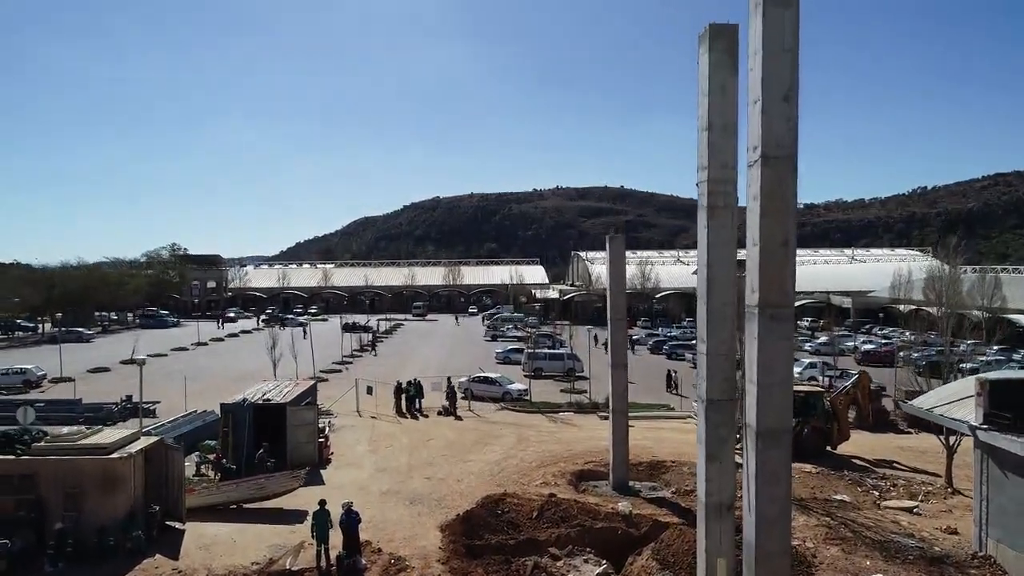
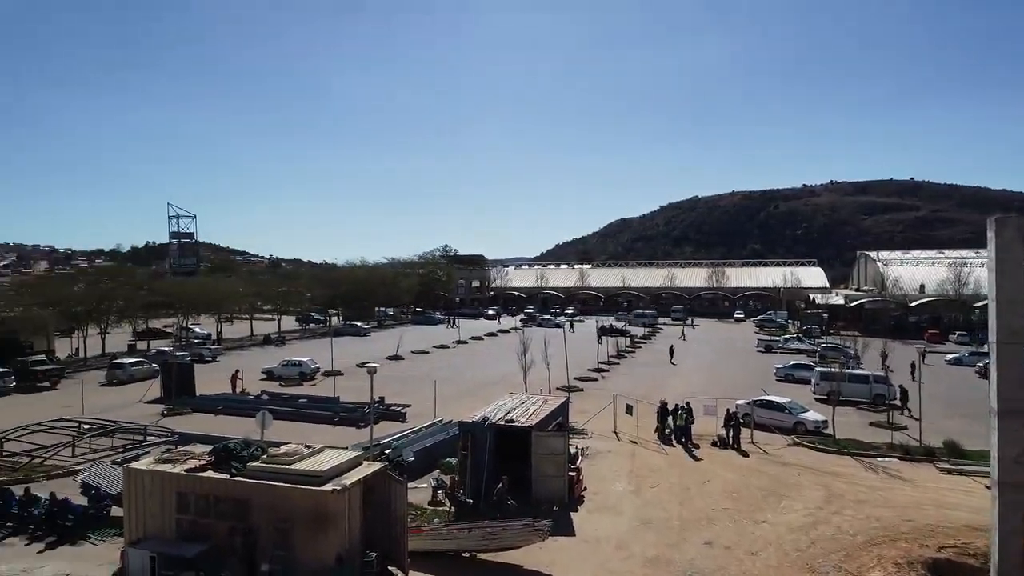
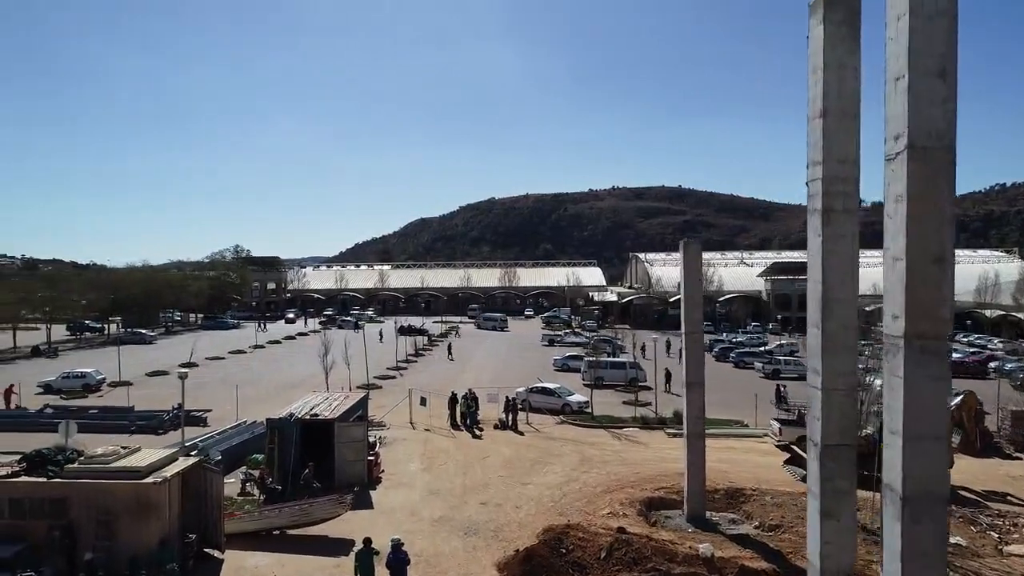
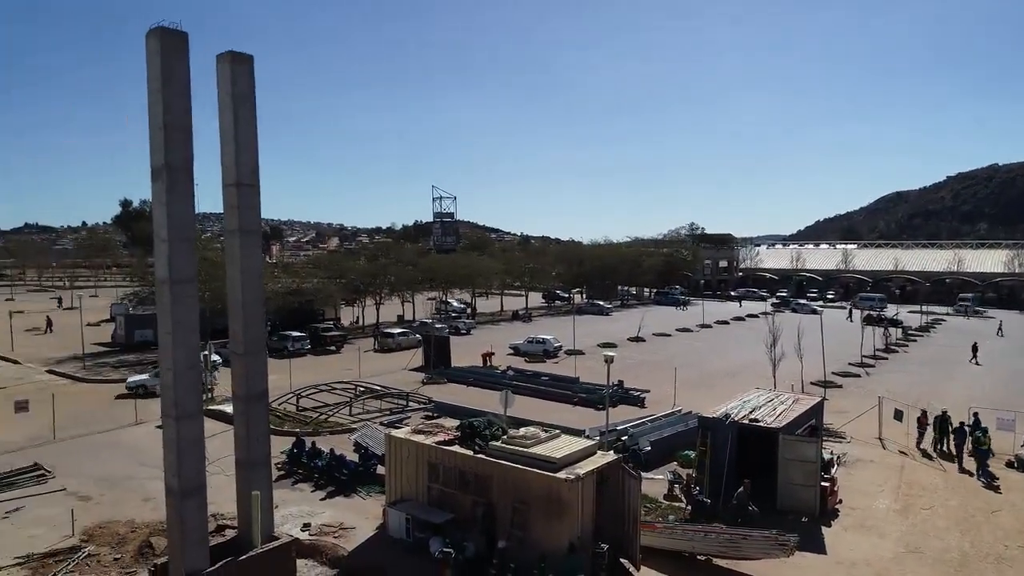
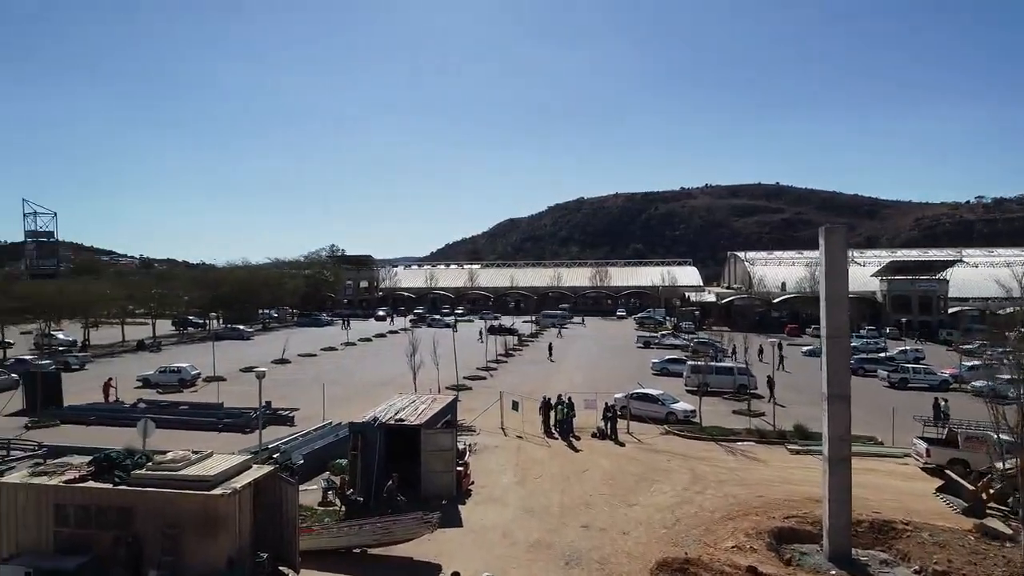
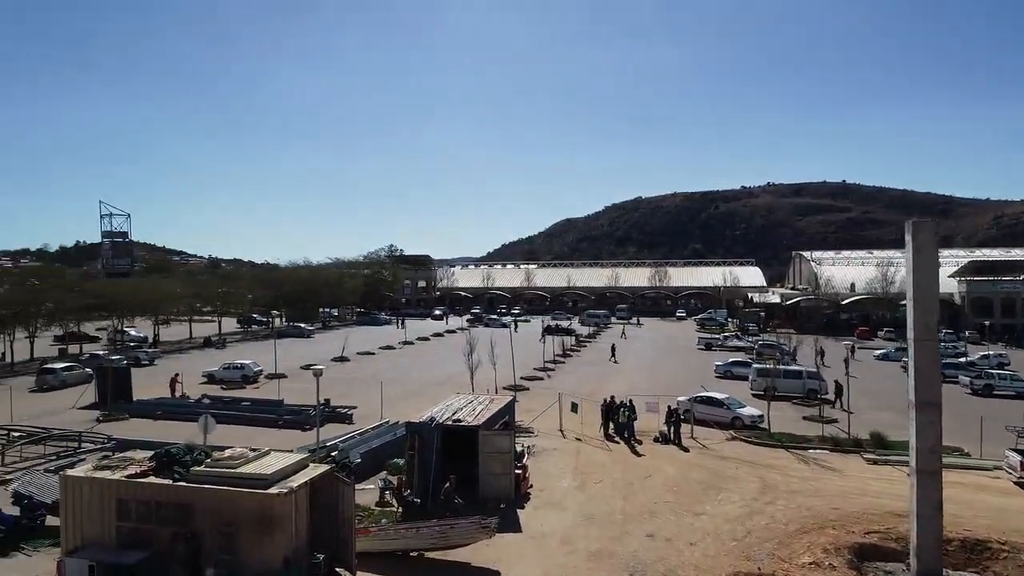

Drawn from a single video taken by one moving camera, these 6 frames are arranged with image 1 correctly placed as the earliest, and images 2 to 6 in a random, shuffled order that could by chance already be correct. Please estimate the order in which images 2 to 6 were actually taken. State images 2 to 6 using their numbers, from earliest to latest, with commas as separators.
3, 5, 6, 2, 4
